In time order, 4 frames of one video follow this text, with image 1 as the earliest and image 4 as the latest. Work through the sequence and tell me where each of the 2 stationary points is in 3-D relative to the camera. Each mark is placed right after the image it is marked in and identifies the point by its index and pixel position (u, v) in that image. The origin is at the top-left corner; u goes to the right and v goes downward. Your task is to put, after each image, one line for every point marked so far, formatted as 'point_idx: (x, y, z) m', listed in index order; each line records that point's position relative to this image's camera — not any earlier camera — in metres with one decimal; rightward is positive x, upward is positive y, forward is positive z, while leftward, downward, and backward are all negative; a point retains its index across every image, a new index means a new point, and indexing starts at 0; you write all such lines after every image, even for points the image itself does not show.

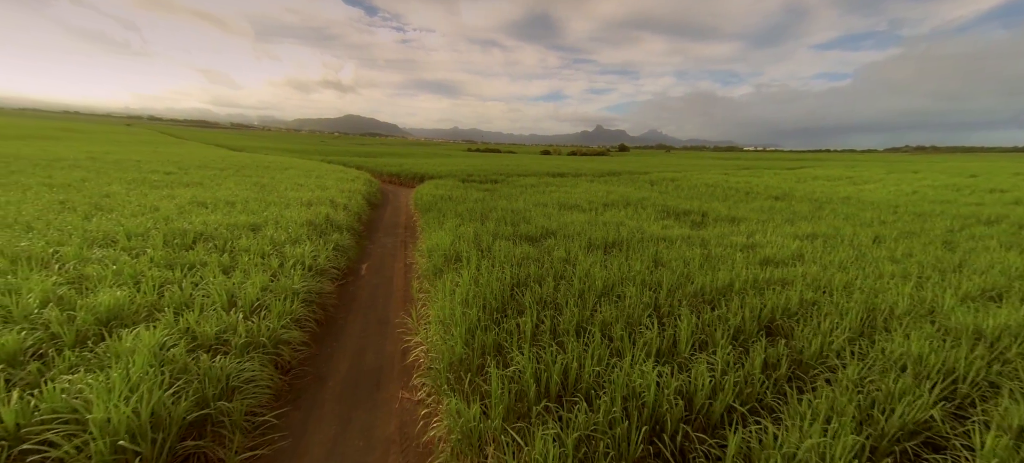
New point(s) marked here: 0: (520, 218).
0: (+0.2, +0.3, +8.2) m
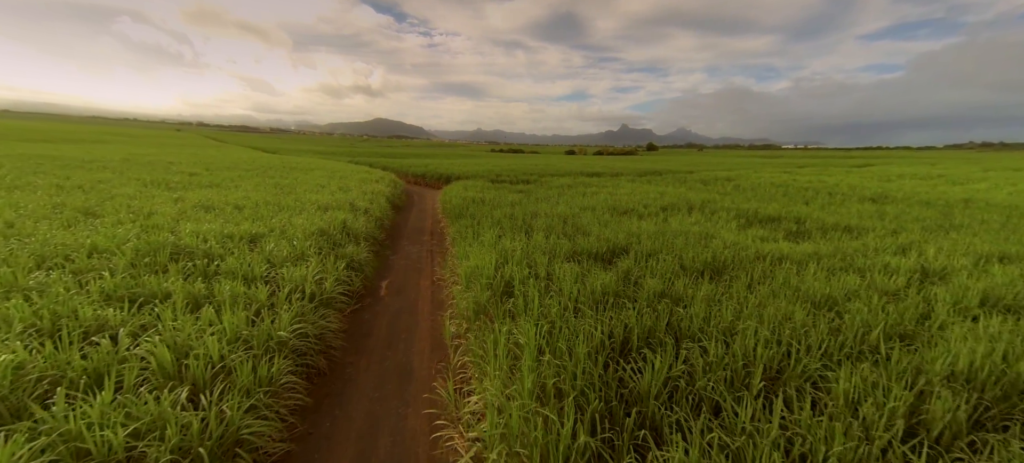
0: (+1.2, +0.1, +6.6) m
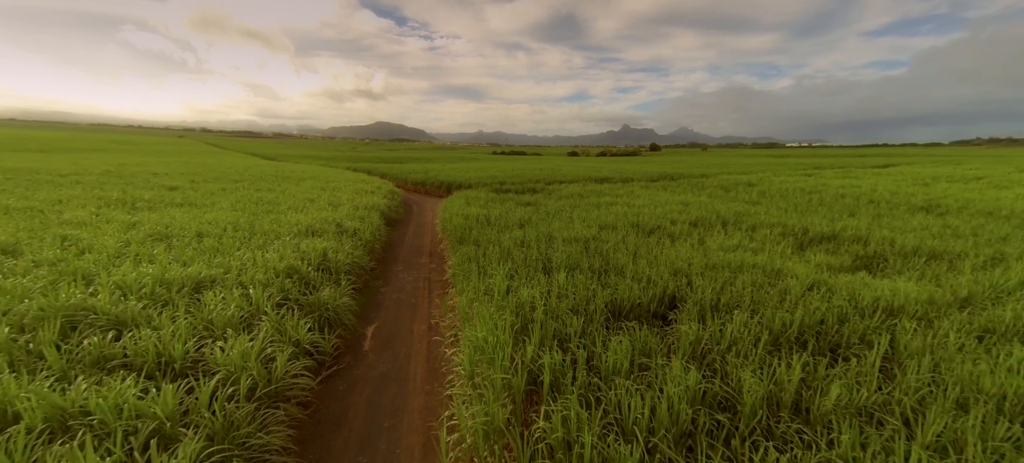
0: (+1.4, -0.4, +5.4) m
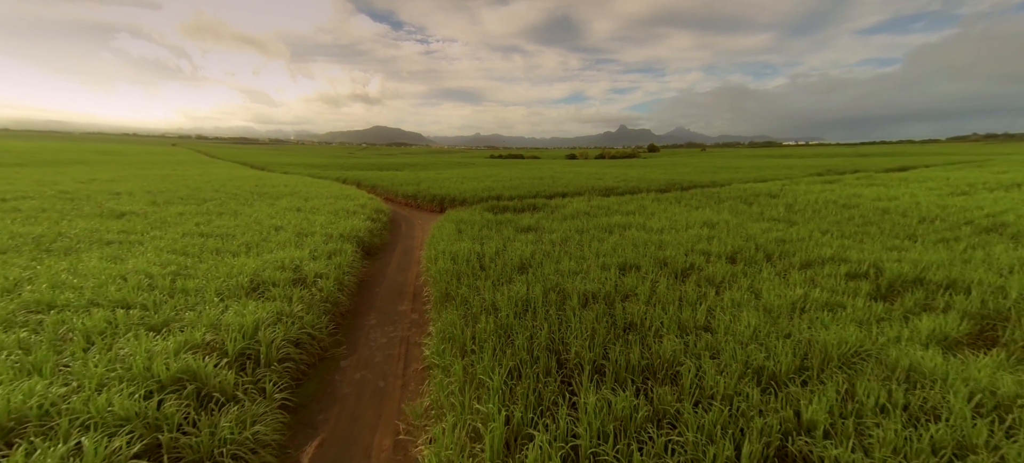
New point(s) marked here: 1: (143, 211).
0: (+1.4, -1.2, +3.8) m
1: (-12.9, +0.7, +12.5) m
